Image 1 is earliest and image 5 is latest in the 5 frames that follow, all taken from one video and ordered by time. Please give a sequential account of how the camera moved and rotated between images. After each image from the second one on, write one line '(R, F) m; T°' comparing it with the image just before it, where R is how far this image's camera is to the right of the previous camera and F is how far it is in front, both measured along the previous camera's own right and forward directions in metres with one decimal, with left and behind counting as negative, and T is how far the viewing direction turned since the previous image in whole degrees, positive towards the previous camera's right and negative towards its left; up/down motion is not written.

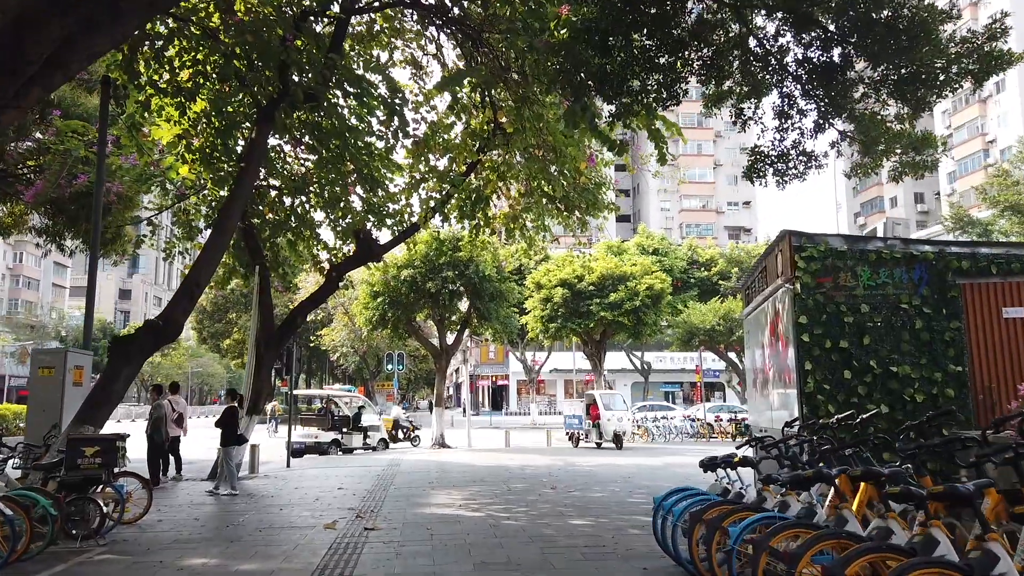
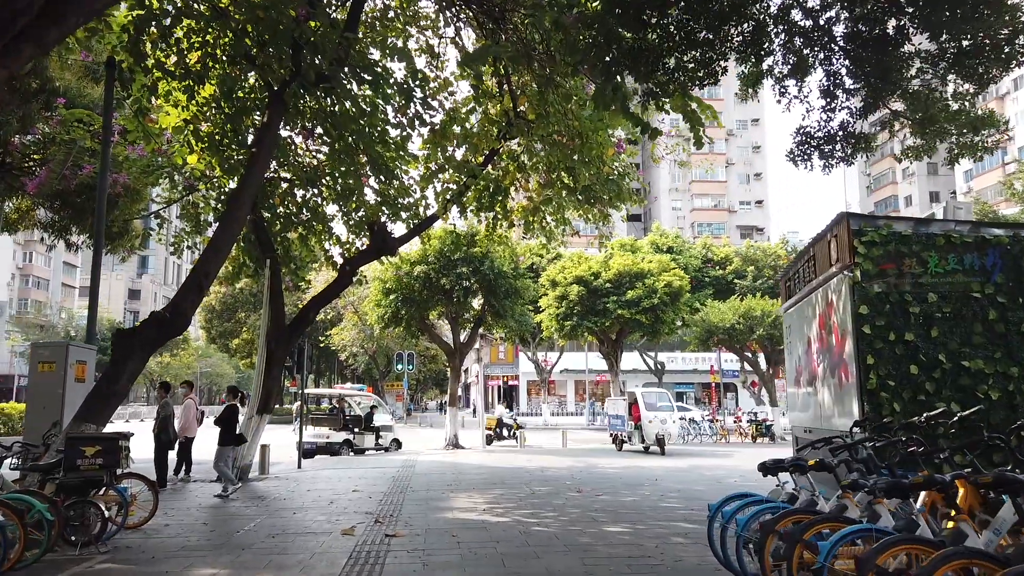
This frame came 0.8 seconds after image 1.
(-0.2, +0.5) m; -1°
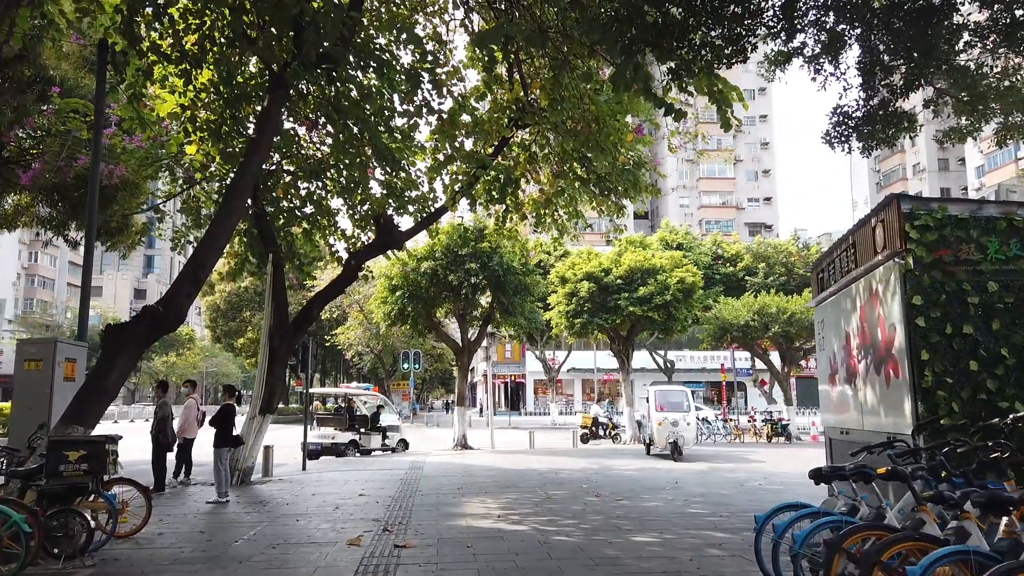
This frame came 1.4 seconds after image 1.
(-0.1, +0.5) m; 0°
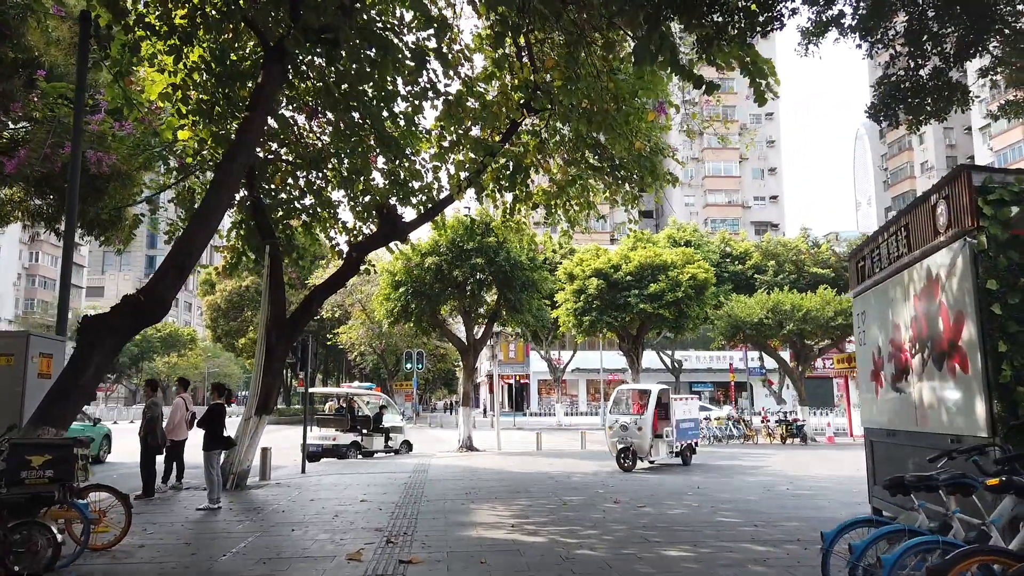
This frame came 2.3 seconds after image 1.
(-0.1, +0.6) m; 0°
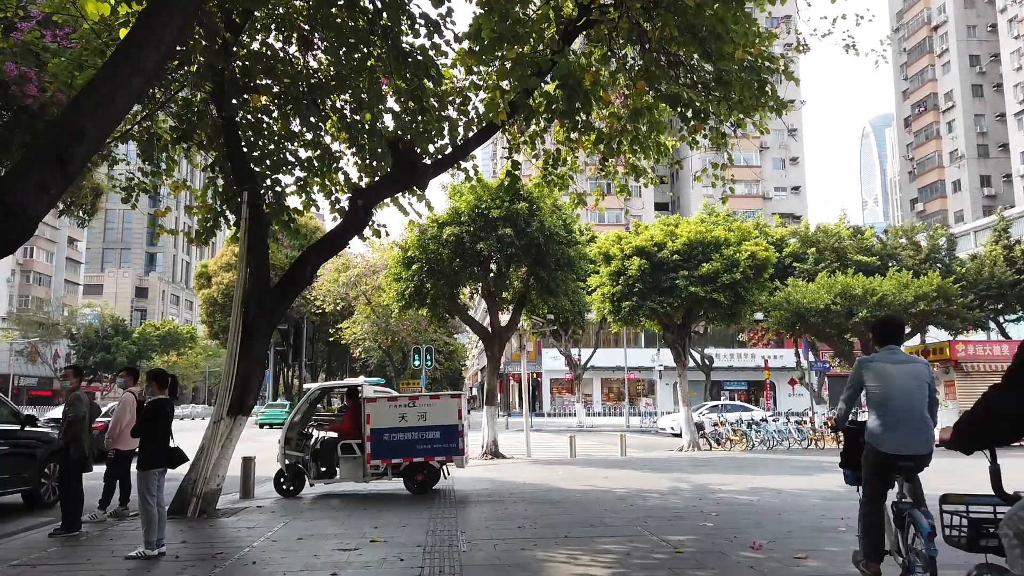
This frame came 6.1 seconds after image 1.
(-0.6, +2.8) m; 0°
